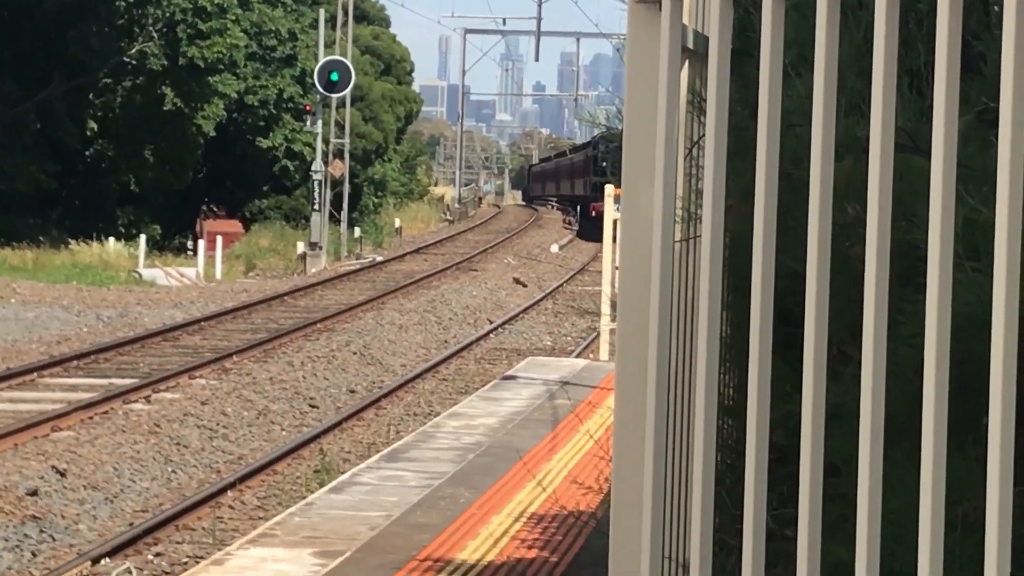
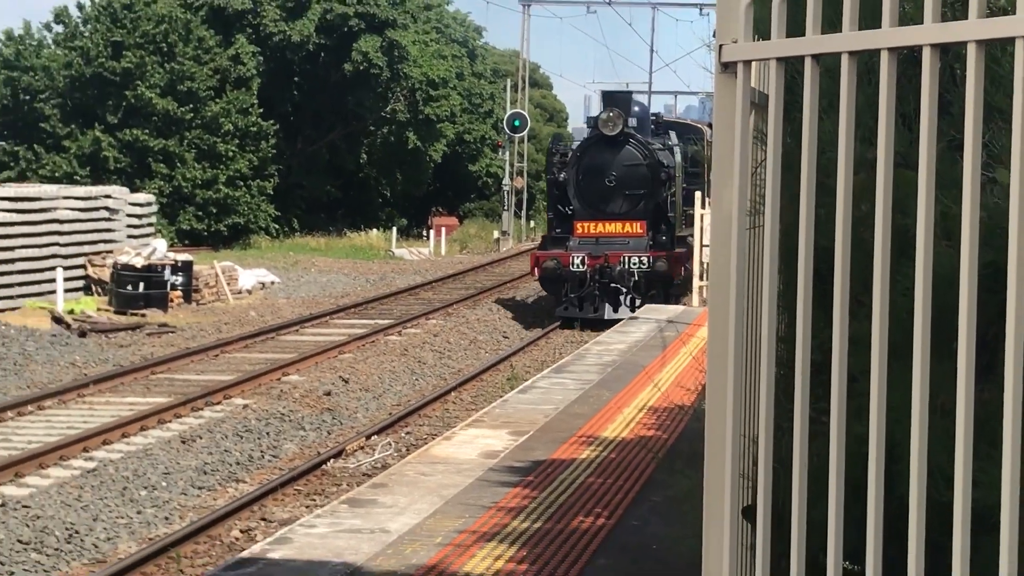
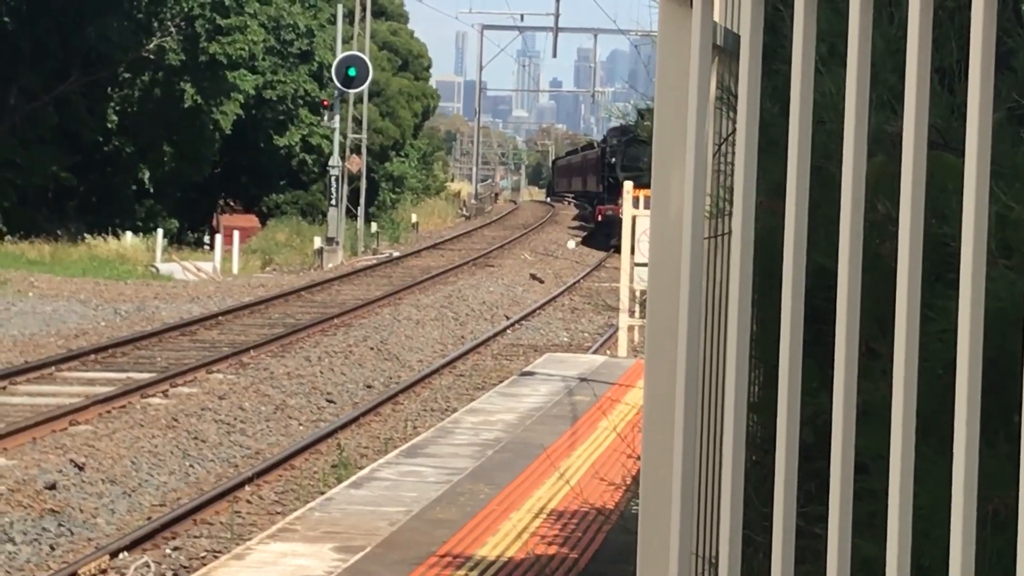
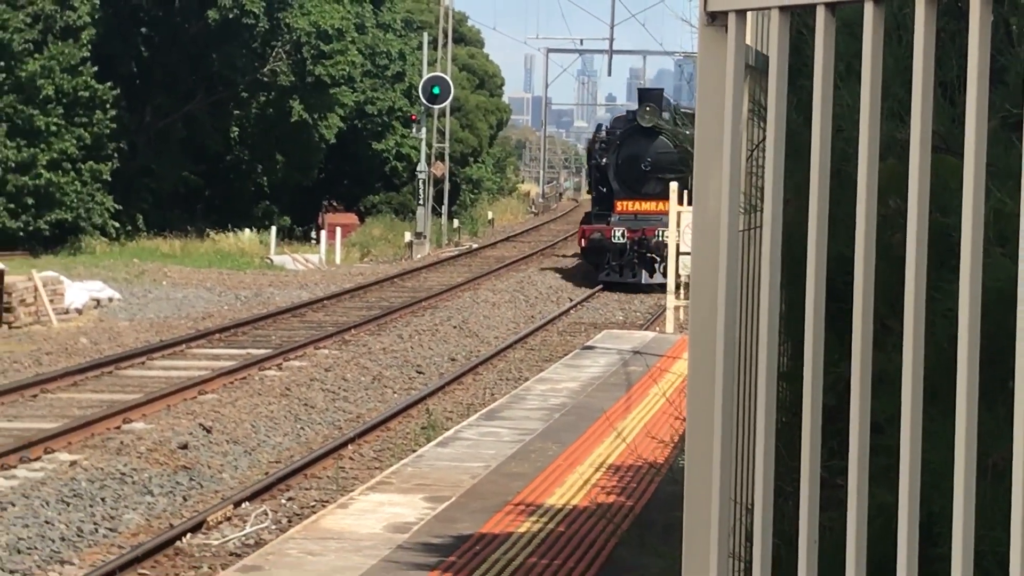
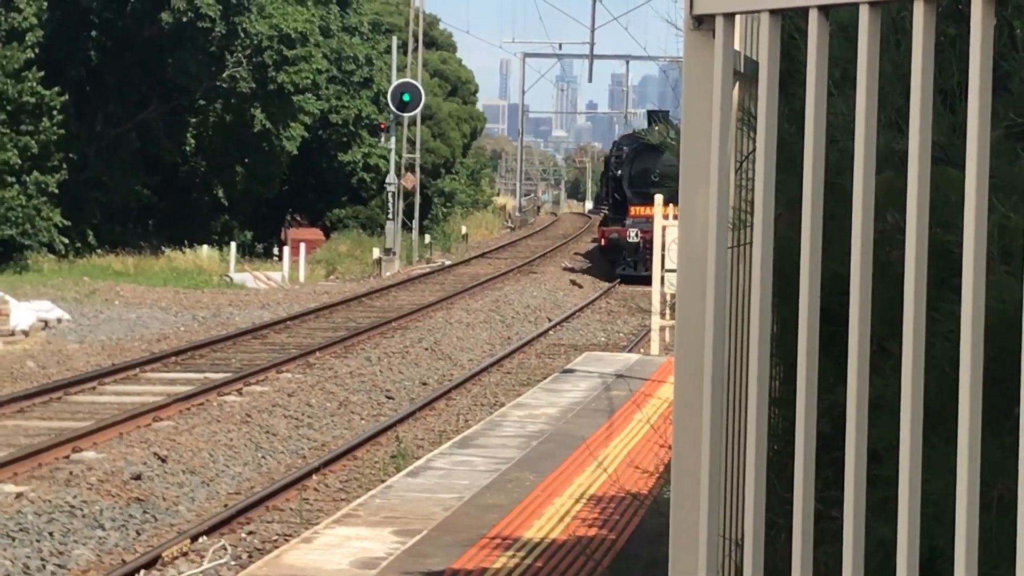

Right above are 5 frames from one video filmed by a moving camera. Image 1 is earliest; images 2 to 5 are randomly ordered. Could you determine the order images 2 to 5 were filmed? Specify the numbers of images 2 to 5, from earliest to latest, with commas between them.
3, 5, 4, 2
